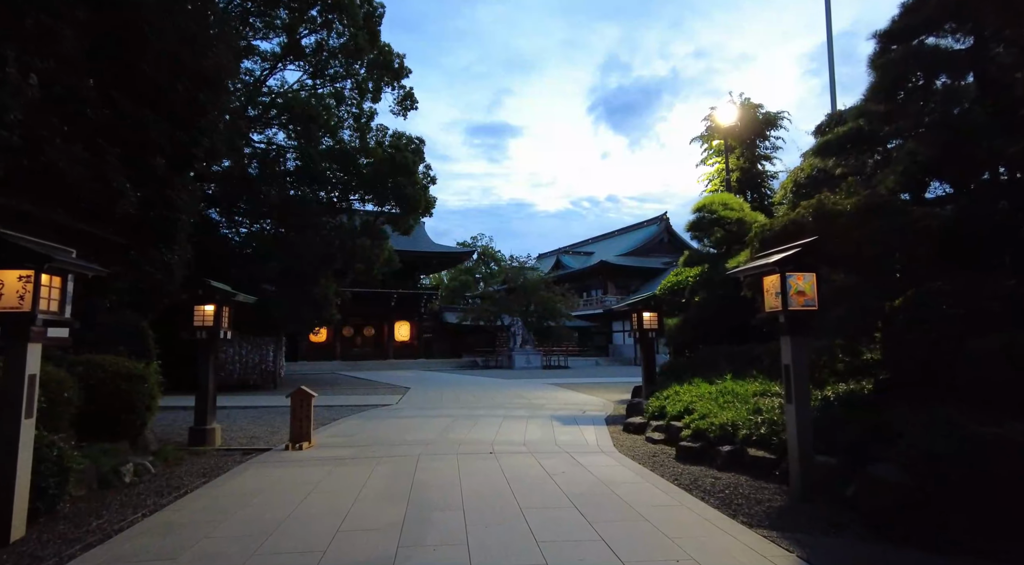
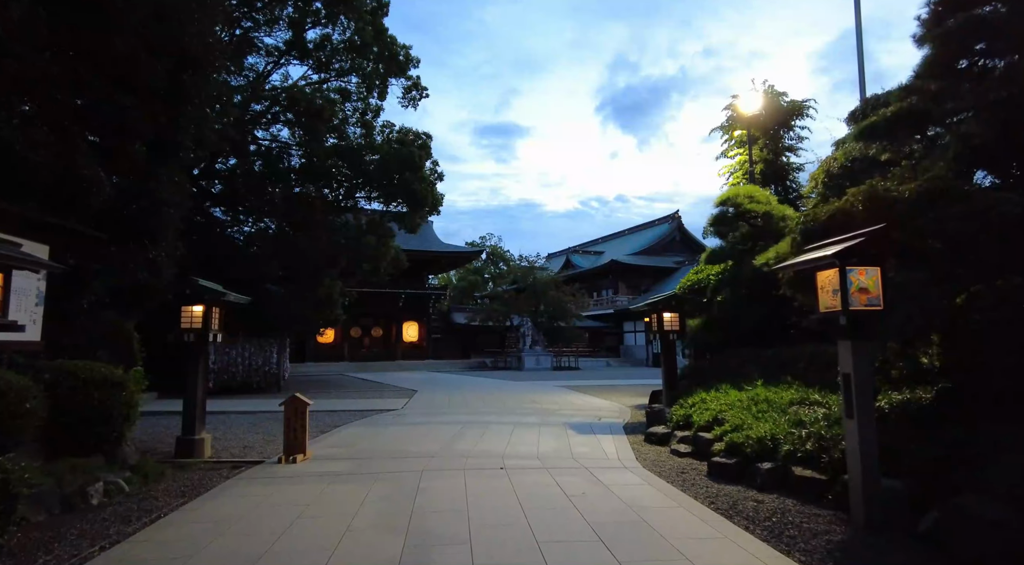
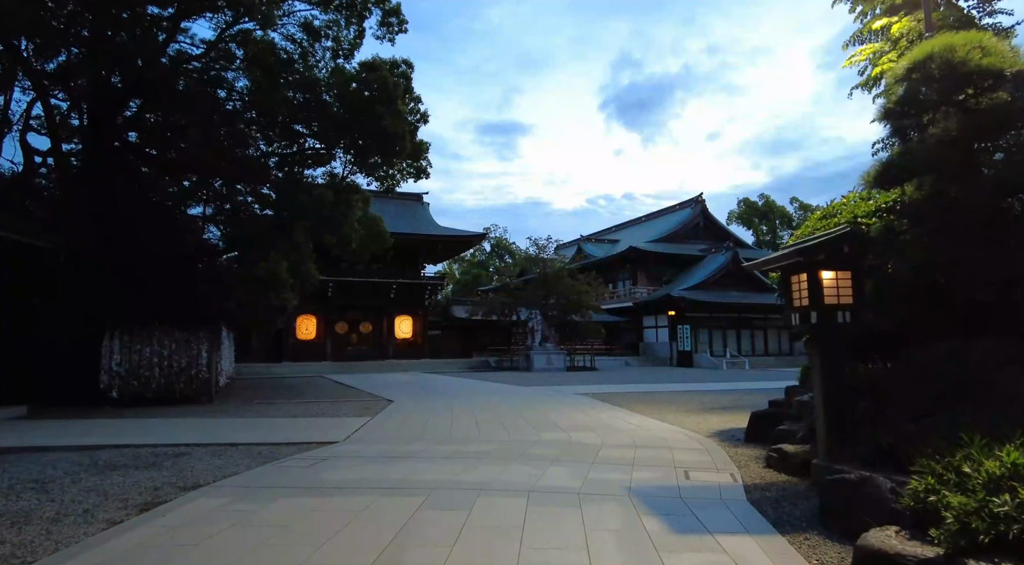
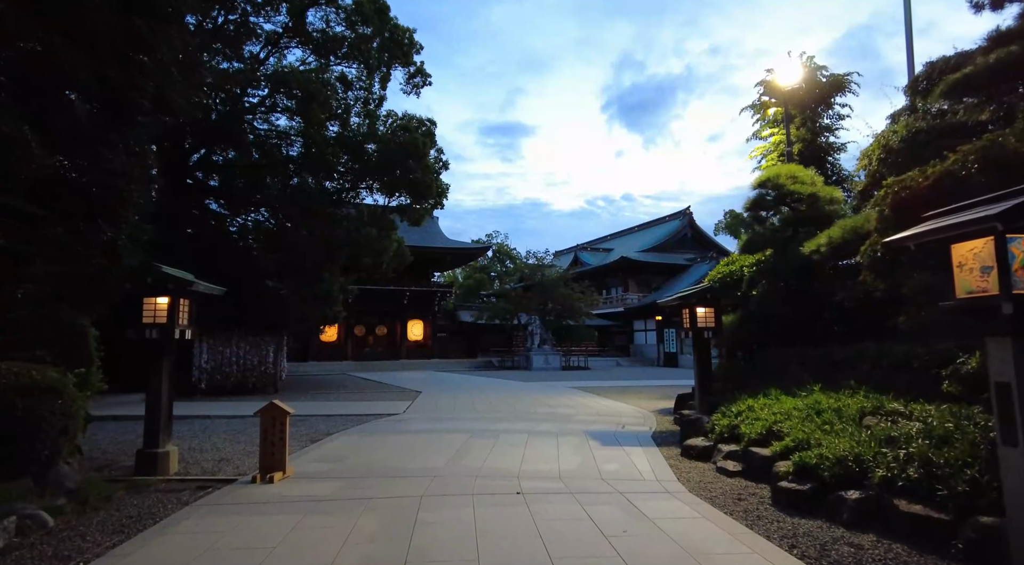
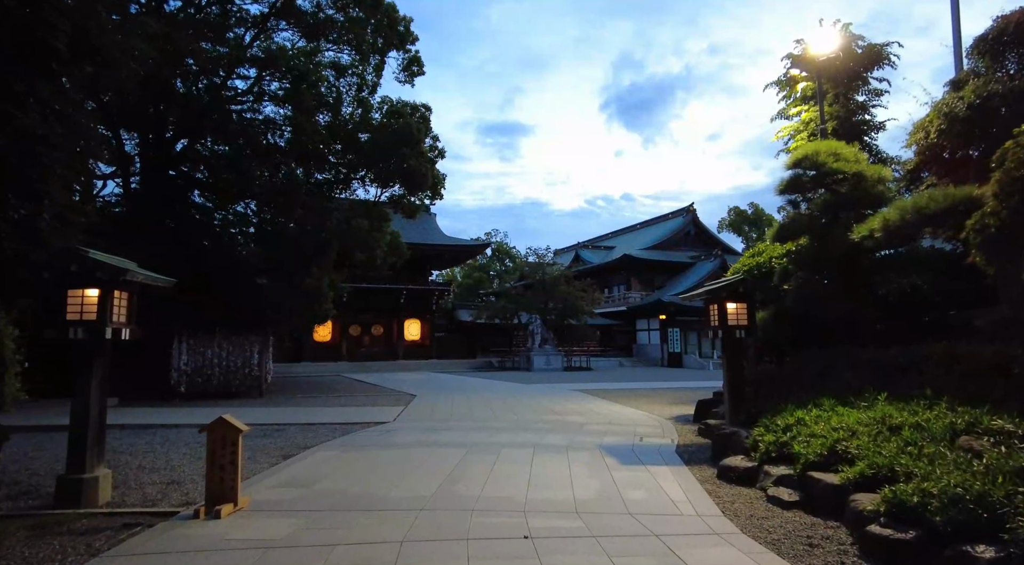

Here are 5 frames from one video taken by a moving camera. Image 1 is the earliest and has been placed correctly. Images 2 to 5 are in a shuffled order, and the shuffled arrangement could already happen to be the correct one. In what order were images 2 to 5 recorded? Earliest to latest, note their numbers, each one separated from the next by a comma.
2, 4, 5, 3
